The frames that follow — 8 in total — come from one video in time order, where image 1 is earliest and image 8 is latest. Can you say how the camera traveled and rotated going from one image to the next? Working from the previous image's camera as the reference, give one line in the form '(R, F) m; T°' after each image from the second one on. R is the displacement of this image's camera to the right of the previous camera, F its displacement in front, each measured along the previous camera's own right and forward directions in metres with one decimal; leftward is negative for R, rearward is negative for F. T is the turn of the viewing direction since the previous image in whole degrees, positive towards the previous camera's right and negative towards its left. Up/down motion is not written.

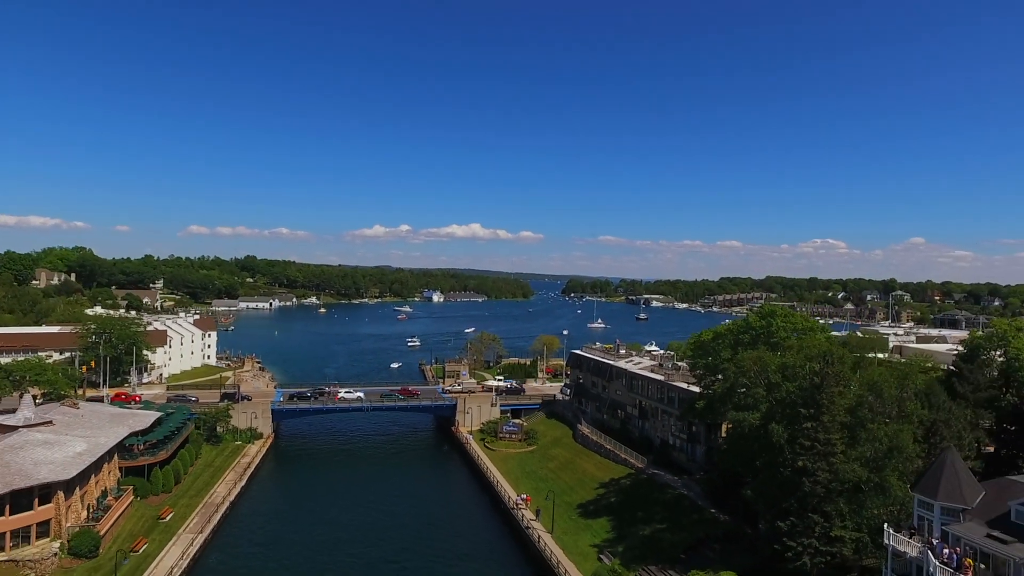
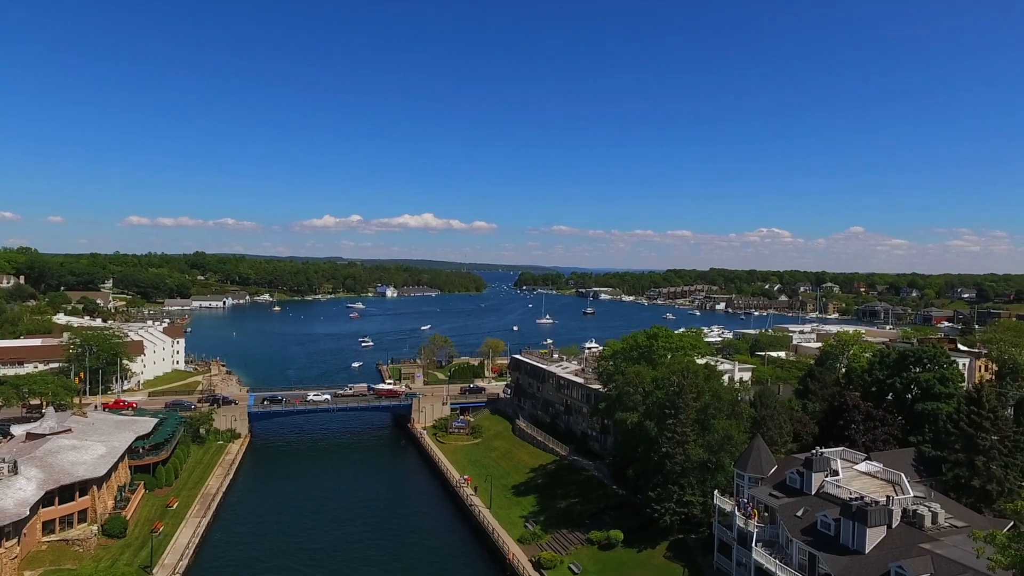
(+0.5, -5.9) m; +4°
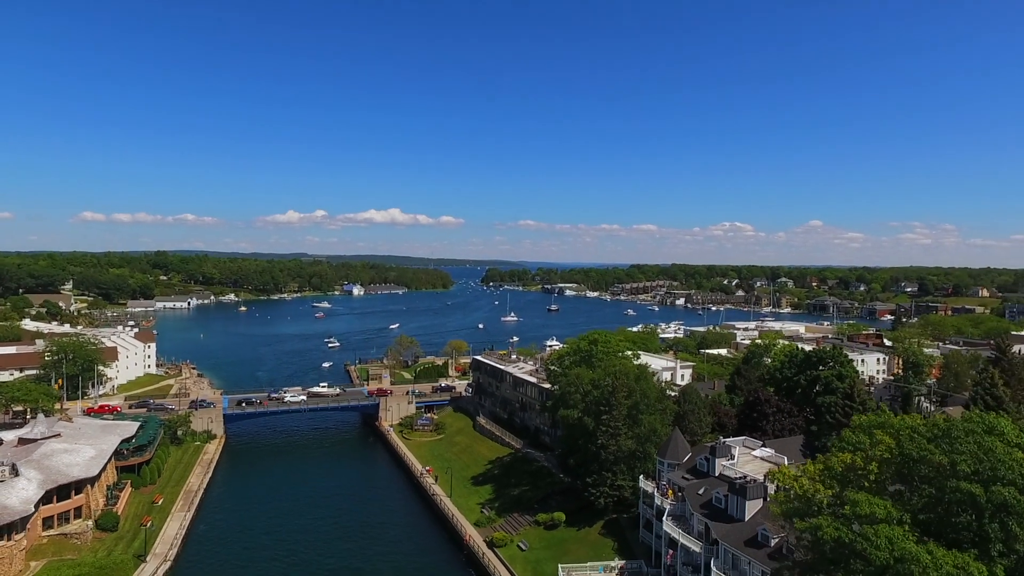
(+0.6, -3.3) m; +3°
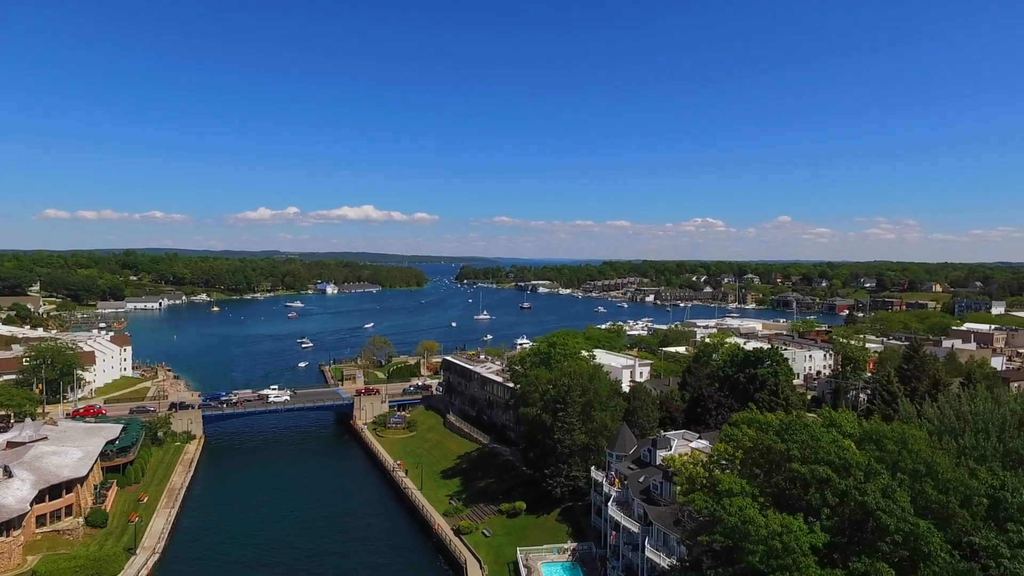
(+0.6, -2.5) m; +2°
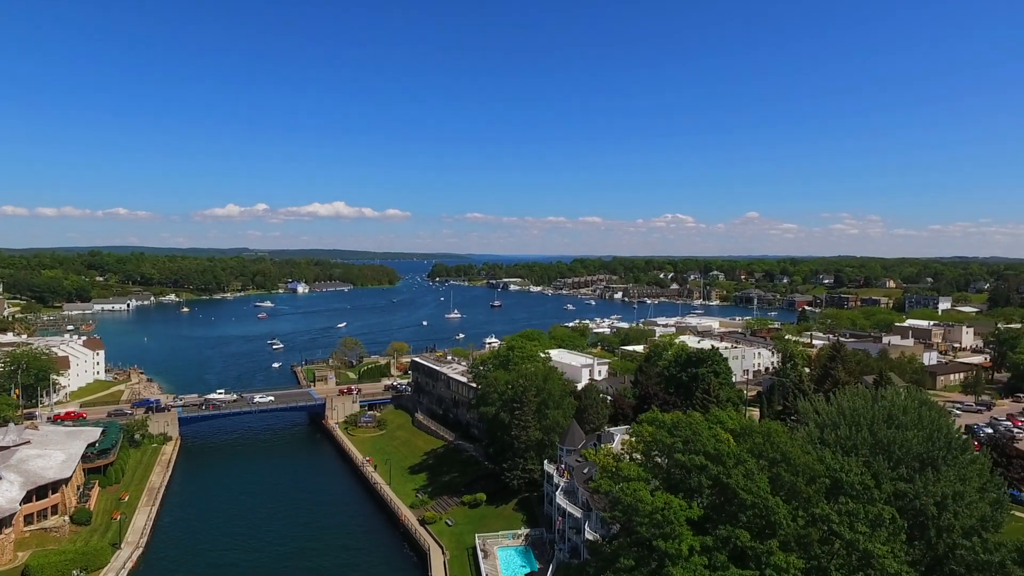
(+0.7, -2.7) m; +2°
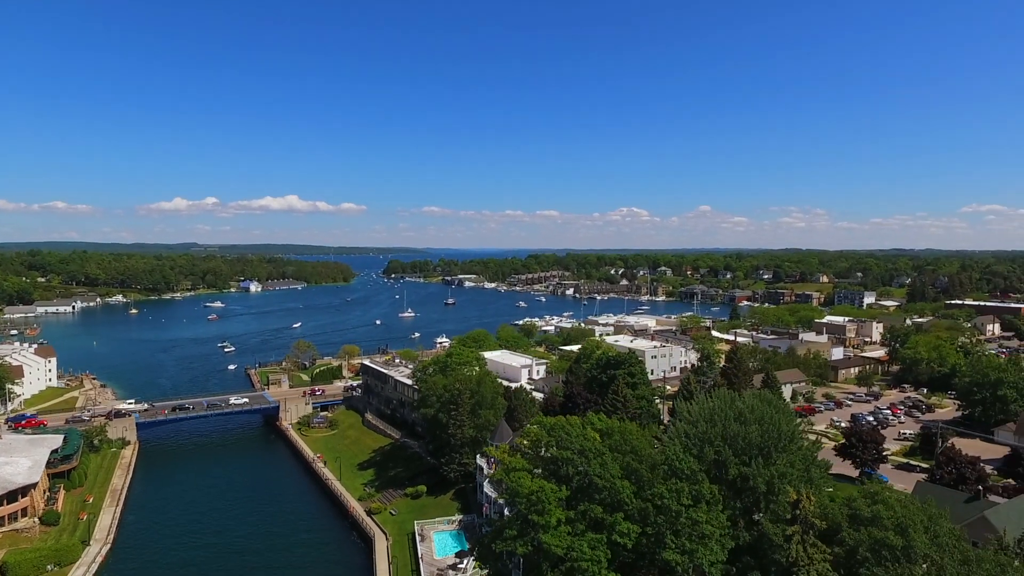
(+1.3, -4.1) m; +4°
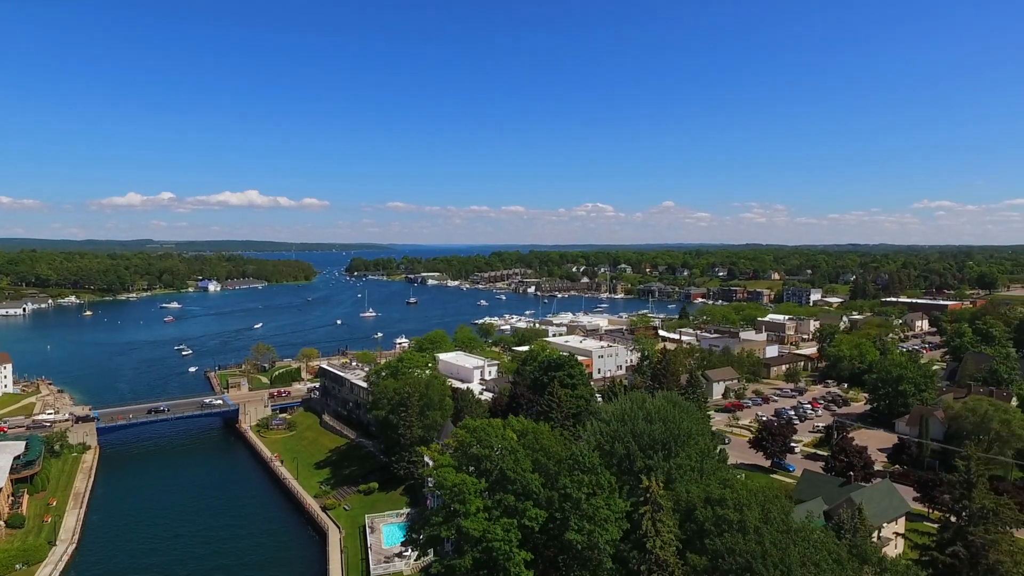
(+1.3, -3.1) m; +3°
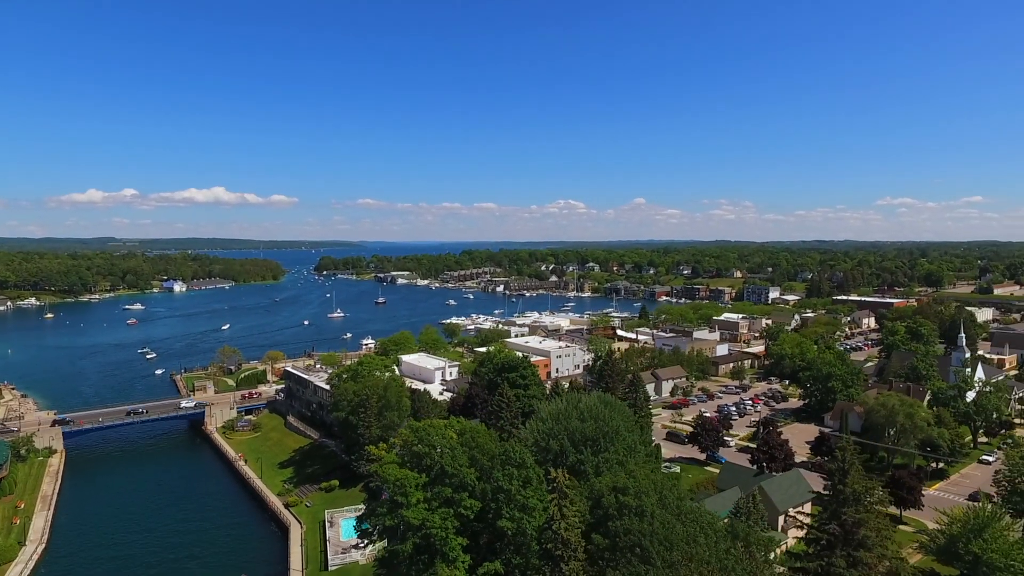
(+1.3, -2.6) m; +3°
